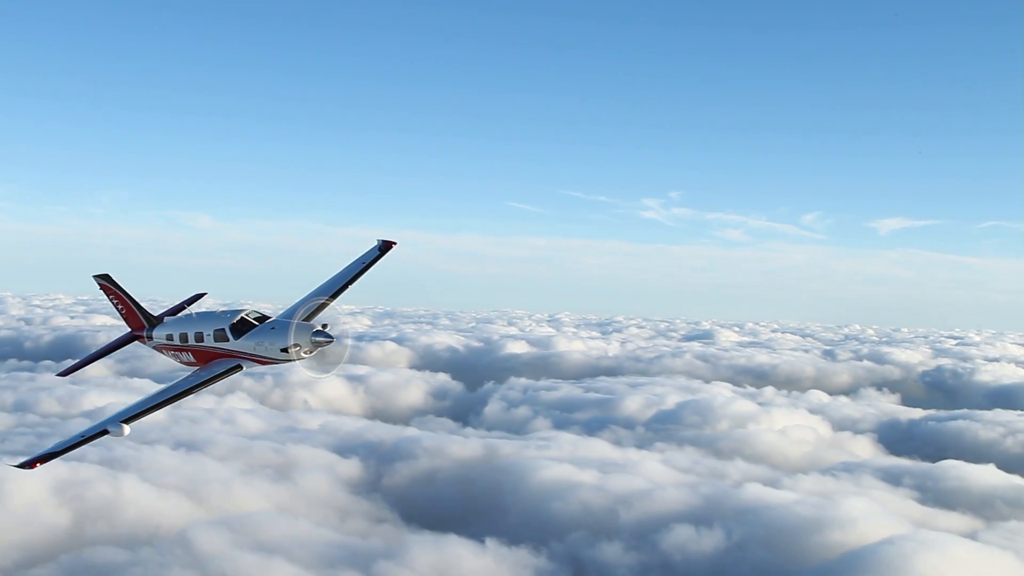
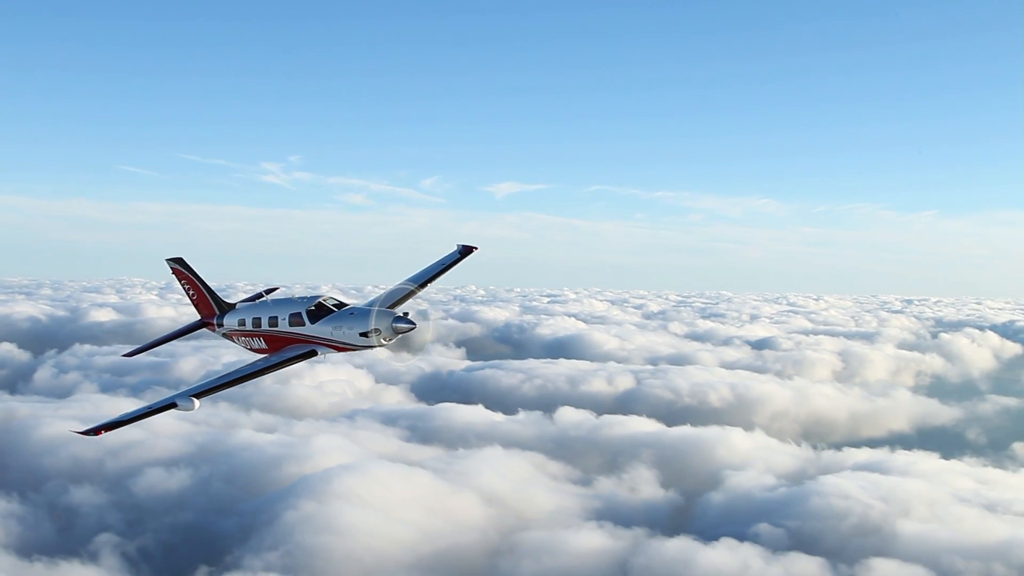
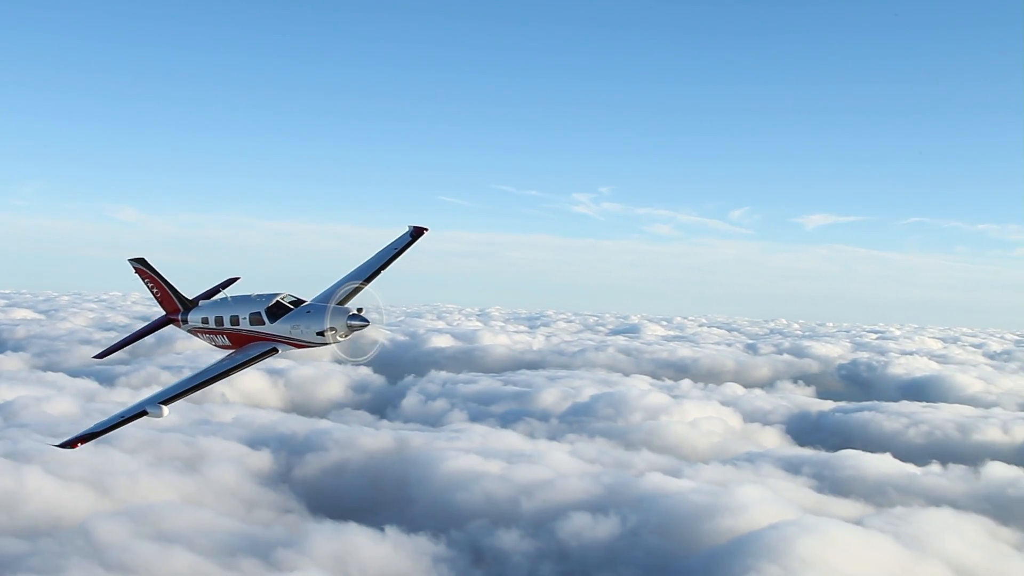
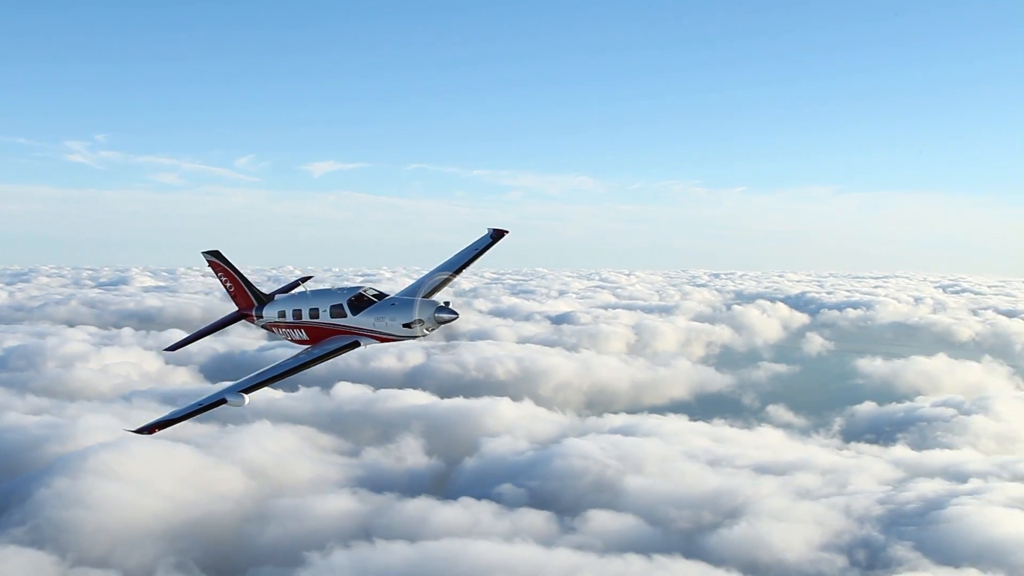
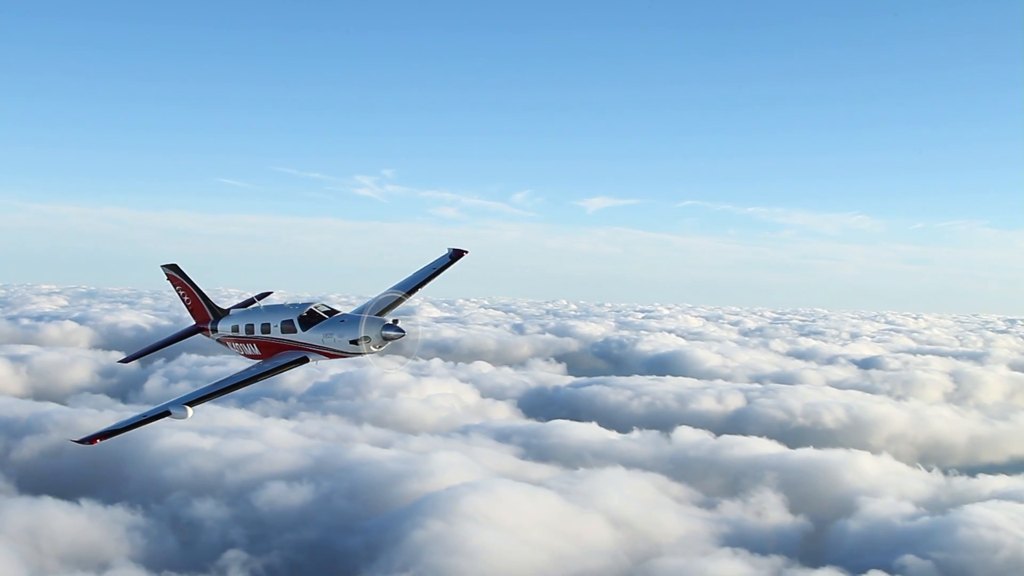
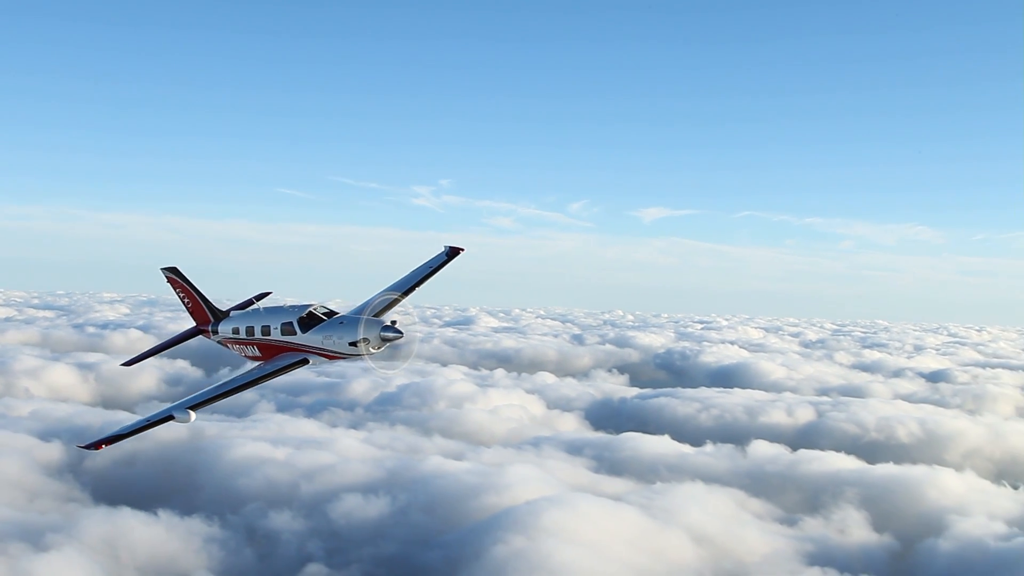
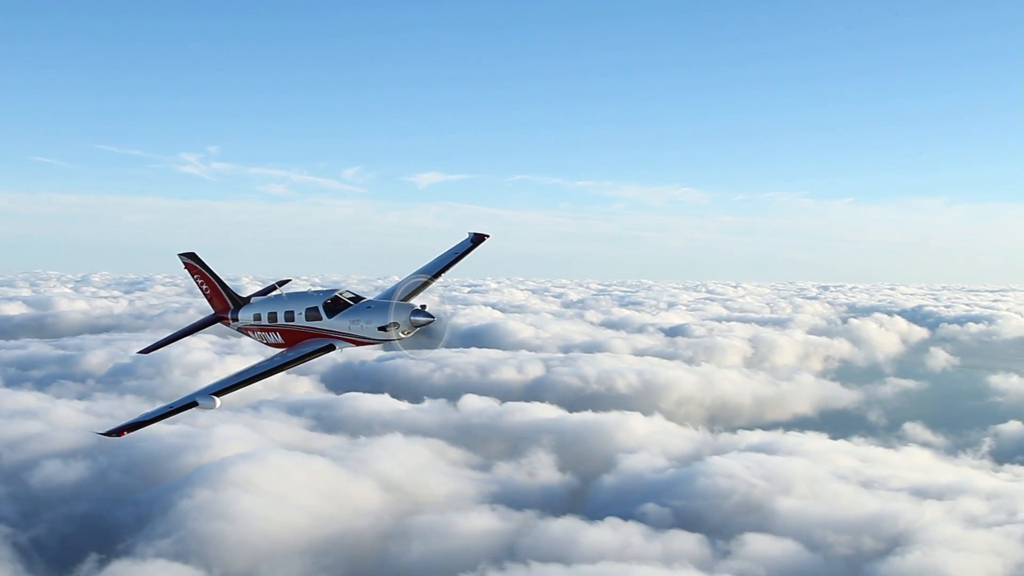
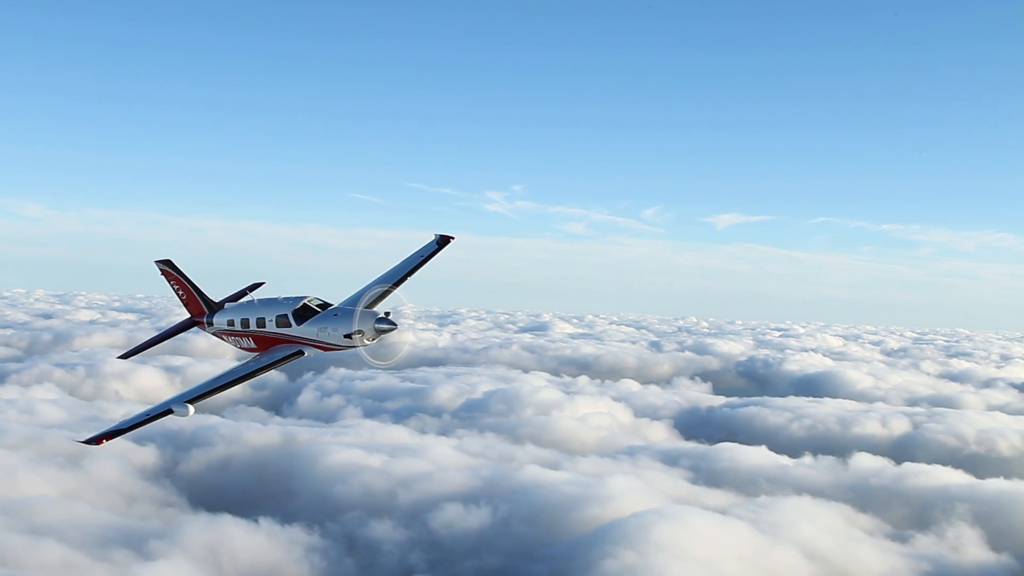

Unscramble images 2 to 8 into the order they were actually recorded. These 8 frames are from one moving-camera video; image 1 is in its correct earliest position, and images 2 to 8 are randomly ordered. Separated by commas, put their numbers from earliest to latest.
3, 8, 6, 5, 2, 7, 4
